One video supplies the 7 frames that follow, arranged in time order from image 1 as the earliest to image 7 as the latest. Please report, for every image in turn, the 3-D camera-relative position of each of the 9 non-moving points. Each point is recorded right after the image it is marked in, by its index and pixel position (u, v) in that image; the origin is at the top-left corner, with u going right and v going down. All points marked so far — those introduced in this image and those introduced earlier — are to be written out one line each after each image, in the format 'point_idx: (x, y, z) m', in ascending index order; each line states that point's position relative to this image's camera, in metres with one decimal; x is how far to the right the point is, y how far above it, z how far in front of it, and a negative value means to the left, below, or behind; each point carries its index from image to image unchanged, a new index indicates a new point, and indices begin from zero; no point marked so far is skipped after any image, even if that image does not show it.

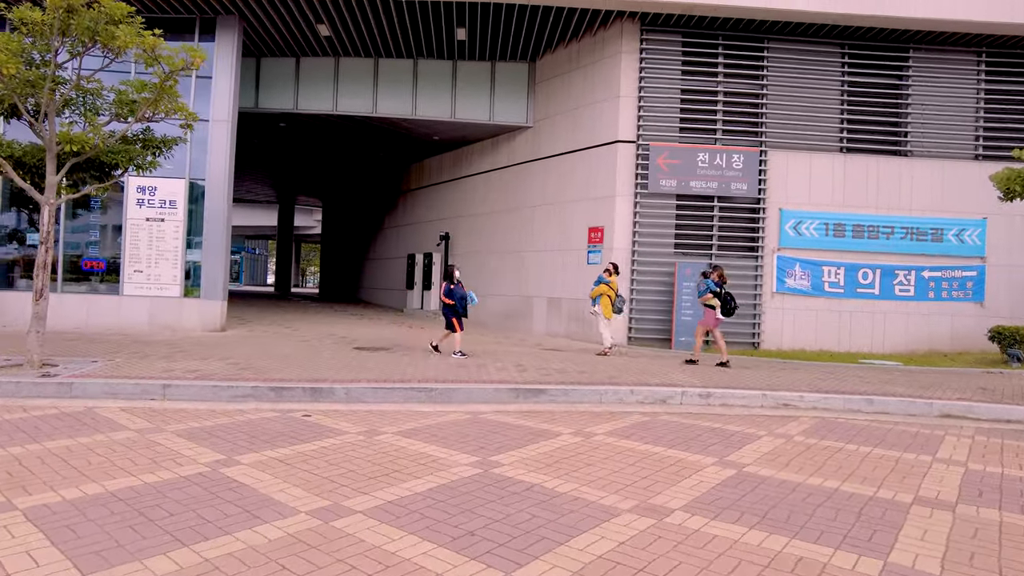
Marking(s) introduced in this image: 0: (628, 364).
0: (+1.9, -1.2, +10.6) m
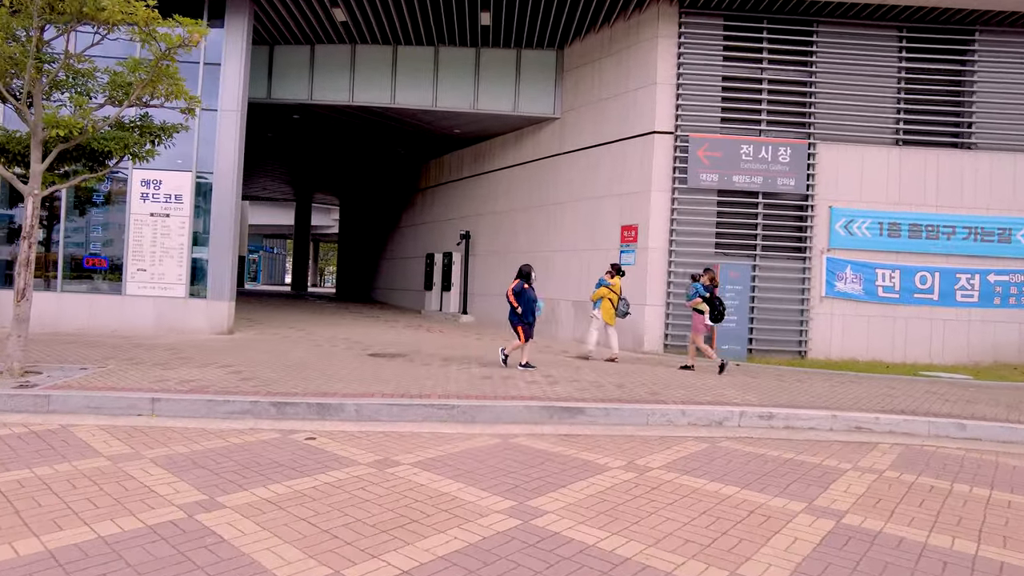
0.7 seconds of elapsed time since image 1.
0: (+2.3, -1.3, +9.6) m
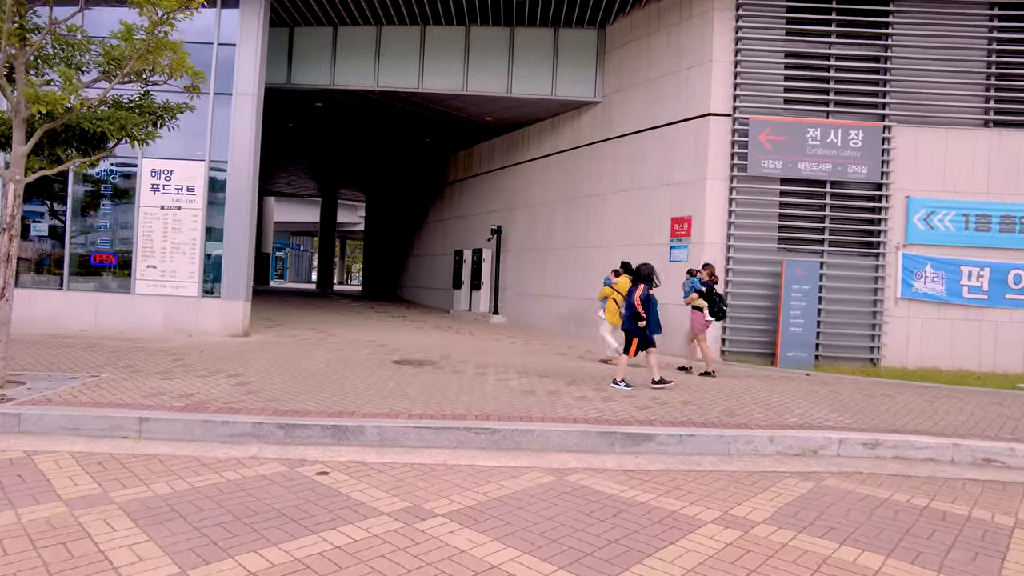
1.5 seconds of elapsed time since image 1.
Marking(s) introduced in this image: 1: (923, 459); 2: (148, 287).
0: (+2.8, -1.3, +8.3) m
1: (+3.7, -1.5, +5.9) m
2: (-6.7, 0.0, +12.2) m
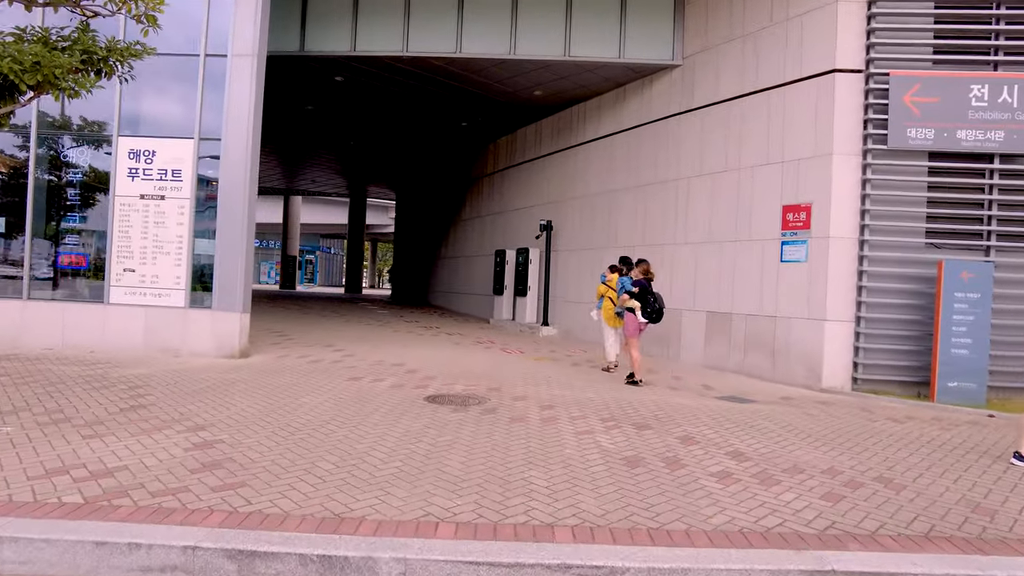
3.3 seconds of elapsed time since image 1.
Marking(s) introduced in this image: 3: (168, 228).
0: (+3.6, -1.4, +5.6) m
1: (+4.3, -1.6, +3.1) m
2: (-5.7, -0.1, +9.8) m
3: (-5.1, +0.9, +9.9) m
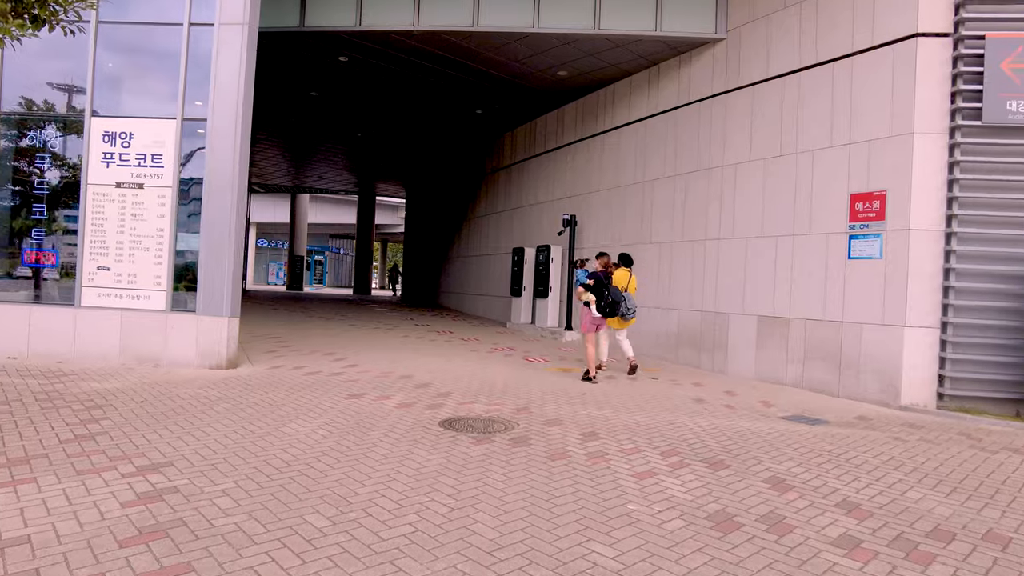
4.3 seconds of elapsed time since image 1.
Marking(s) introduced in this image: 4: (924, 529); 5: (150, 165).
0: (+3.9, -1.4, +4.3) m
1: (+4.6, -1.6, +1.8) m
2: (-5.4, -0.1, +8.7) m
3: (-4.8, +0.9, +8.7) m
4: (+2.3, -1.3, +3.7) m
5: (-4.8, +1.6, +8.7) m
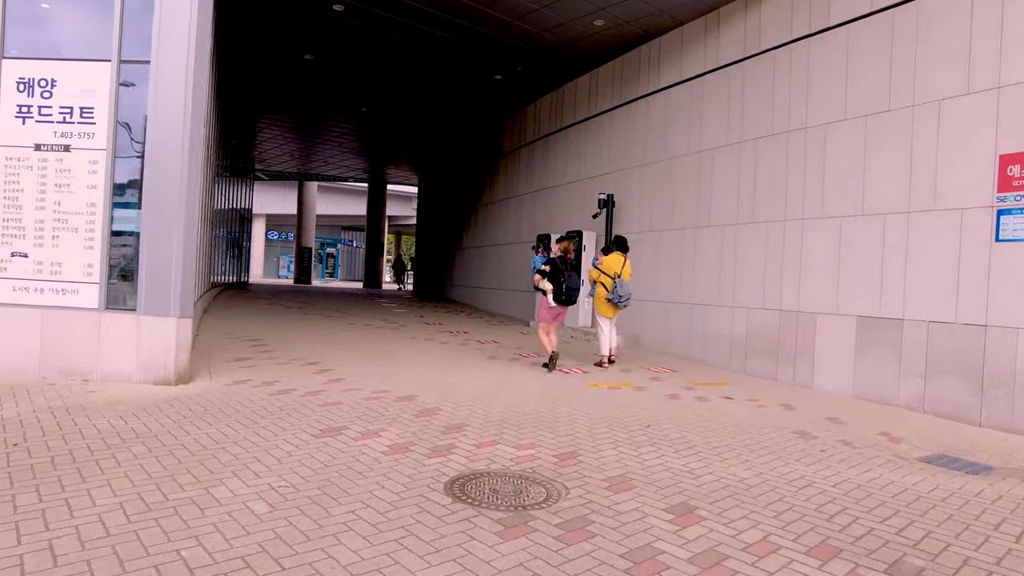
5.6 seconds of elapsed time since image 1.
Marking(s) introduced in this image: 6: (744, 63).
0: (+4.1, -1.4, +2.1) m
1: (+4.7, -1.6, -0.4) m
2: (-5.1, 0.0, +6.7) m
3: (-4.5, +1.0, +6.7) m
4: (+2.5, -1.3, +1.6) m
5: (-4.4, +1.7, +6.7) m
6: (+3.1, +3.2, +9.2) m
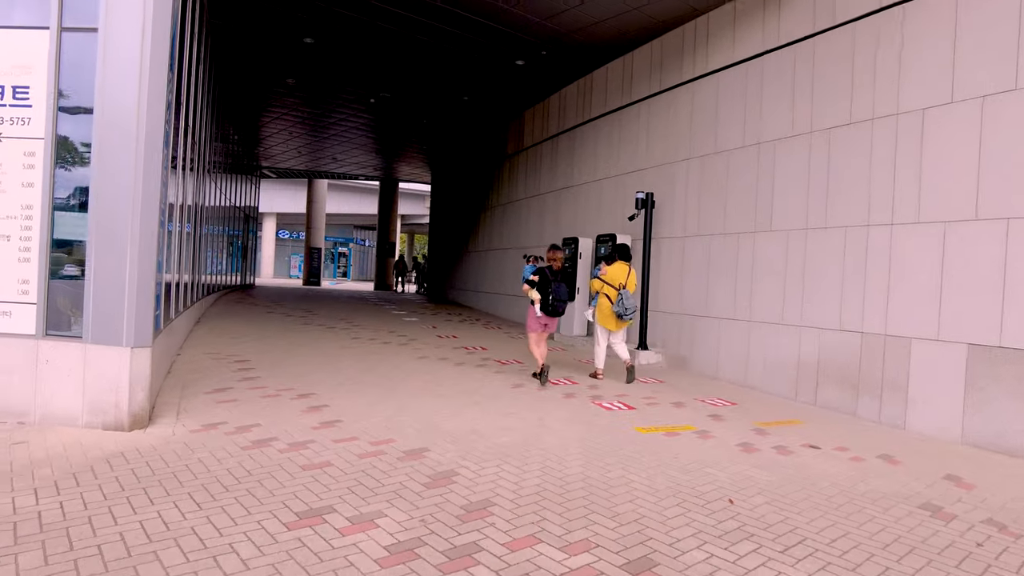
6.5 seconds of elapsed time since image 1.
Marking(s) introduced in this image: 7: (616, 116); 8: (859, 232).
0: (+4.3, -1.6, +0.7) m
1: (+4.9, -1.8, -1.8) m
2: (-4.8, -0.2, +5.5) m
3: (-4.2, +0.8, +5.5) m
4: (+2.7, -1.5, +0.2) m
5: (-4.1, +1.5, +5.5) m
6: (+3.4, +3.0, +7.8) m
7: (+1.8, +3.0, +11.6) m
8: (+3.6, +0.6, +7.1) m
